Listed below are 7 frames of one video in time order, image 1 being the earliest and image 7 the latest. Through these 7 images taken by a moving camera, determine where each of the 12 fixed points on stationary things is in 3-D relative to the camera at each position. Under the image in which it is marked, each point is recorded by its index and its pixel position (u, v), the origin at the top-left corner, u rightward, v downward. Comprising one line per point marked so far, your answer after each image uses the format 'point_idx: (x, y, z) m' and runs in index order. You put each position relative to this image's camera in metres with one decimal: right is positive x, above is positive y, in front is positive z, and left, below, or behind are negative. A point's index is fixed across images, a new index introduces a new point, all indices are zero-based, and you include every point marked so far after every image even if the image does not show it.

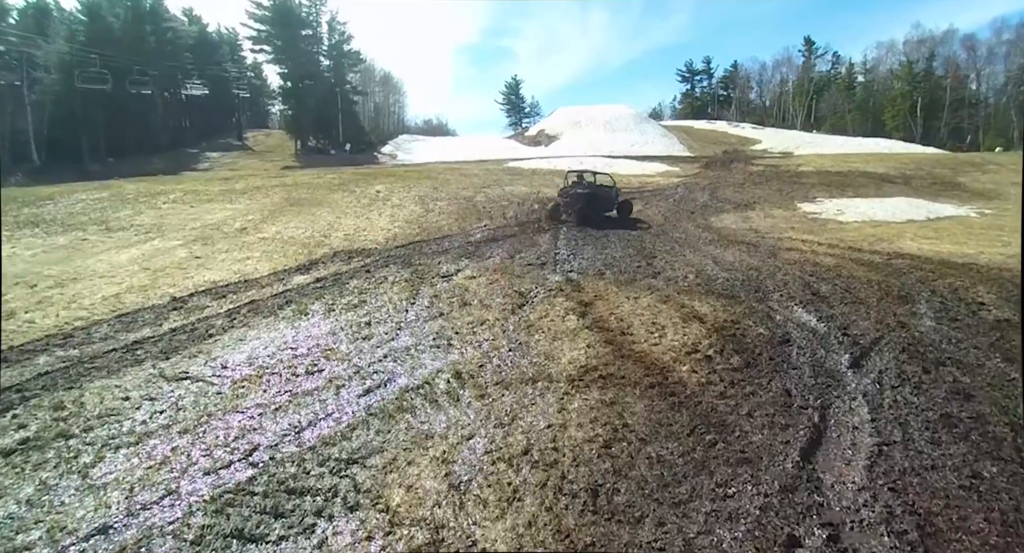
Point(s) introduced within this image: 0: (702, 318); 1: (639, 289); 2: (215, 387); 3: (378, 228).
0: (+2.0, -0.5, +4.7) m
1: (+1.6, -0.2, +5.8) m
2: (-2.9, -1.1, +4.5) m
3: (-3.2, +1.3, +11.4) m
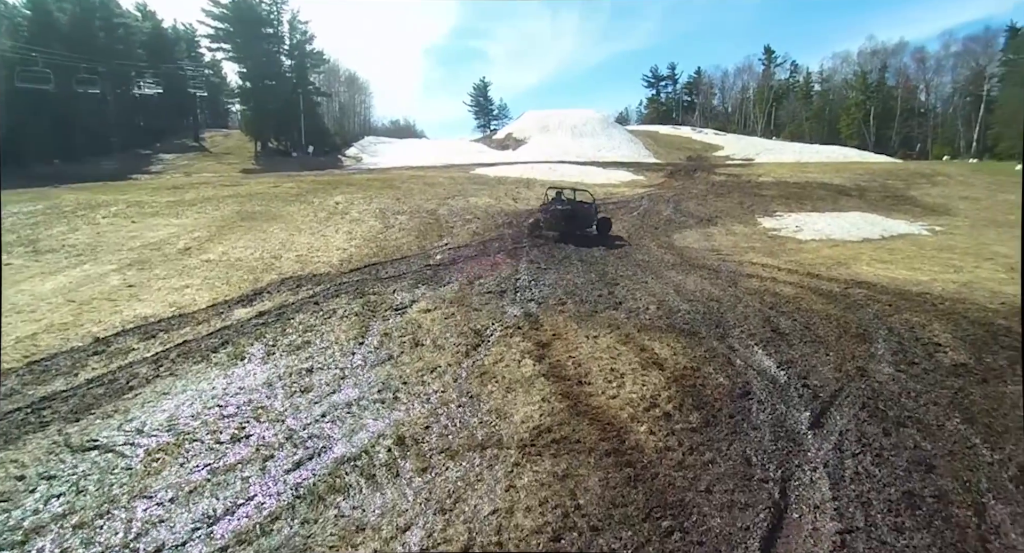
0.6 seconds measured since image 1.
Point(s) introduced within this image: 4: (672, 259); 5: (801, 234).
0: (+1.5, -0.9, +4.5) m
1: (+1.1, -0.6, +5.6) m
2: (-3.4, -1.6, +4.0) m
3: (-4.1, +0.8, +10.9) m
4: (+3.1, +0.3, +8.6) m
5: (+7.4, +1.0, +11.6) m
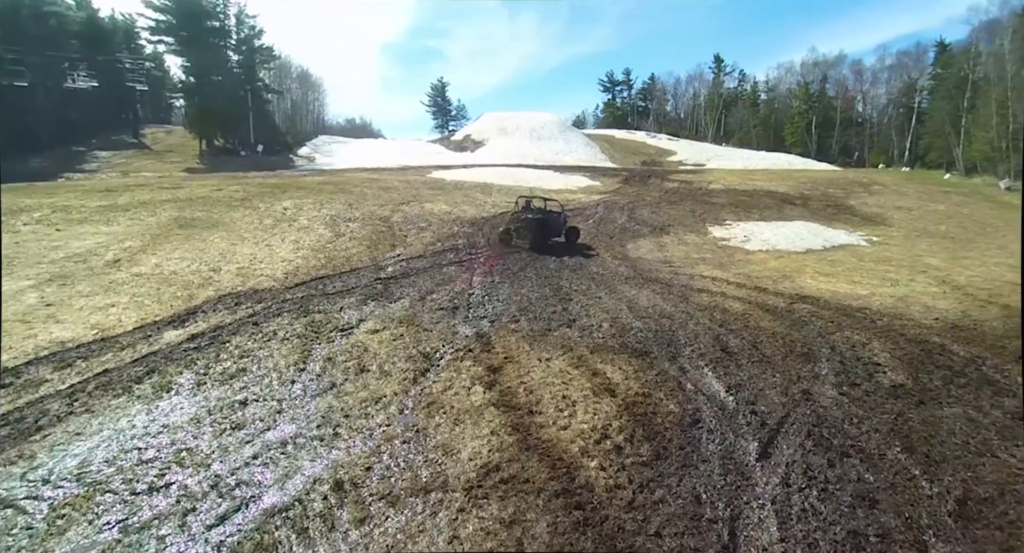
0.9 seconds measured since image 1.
0: (+1.0, -1.1, +4.4) m
1: (+0.5, -0.9, +5.5) m
2: (-3.8, -1.9, +3.5) m
3: (-5.2, +0.5, +10.3) m
4: (+2.2, 0.0, +8.6) m
5: (+6.3, +0.8, +11.9) m
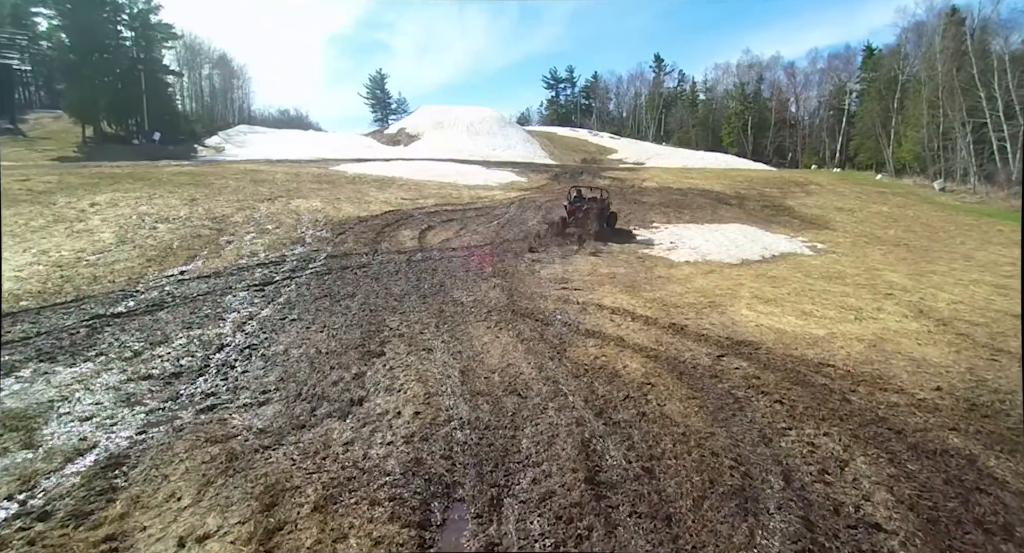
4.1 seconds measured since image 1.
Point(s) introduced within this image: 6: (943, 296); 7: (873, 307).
0: (-0.9, -1.6, +1.7) m
1: (-1.6, -1.3, +2.7) m
2: (-5.6, -2.4, +0.3) m
3: (-7.7, +0.1, +6.9) m
4: (-0.2, -0.3, +6.0) m
5: (+3.5, +0.5, +9.7) m
6: (+6.4, -0.3, +6.6) m
7: (+4.9, -0.4, +6.1) m
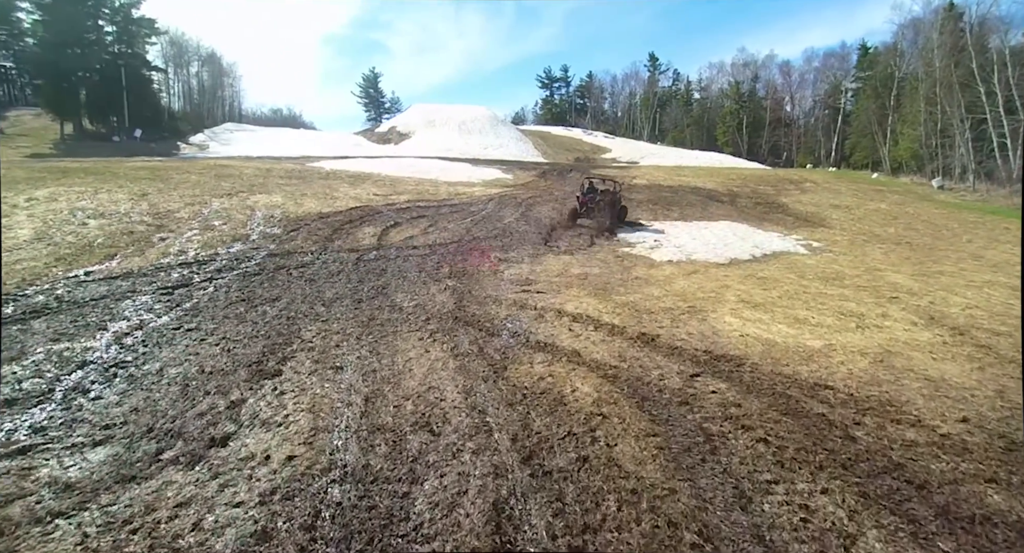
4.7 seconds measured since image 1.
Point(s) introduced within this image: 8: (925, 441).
0: (-1.5, -1.6, +0.8) m
1: (-2.2, -1.3, +1.8) m
2: (-6.2, -2.4, -0.6) m
3: (-8.3, 0.0, +6.0) m
4: (-0.8, -0.4, +5.1) m
5: (+2.9, +0.5, +8.9) m
6: (+5.8, -0.3, +5.8) m
7: (+4.3, -0.4, +5.3) m
8: (+2.7, -1.1, +2.9) m
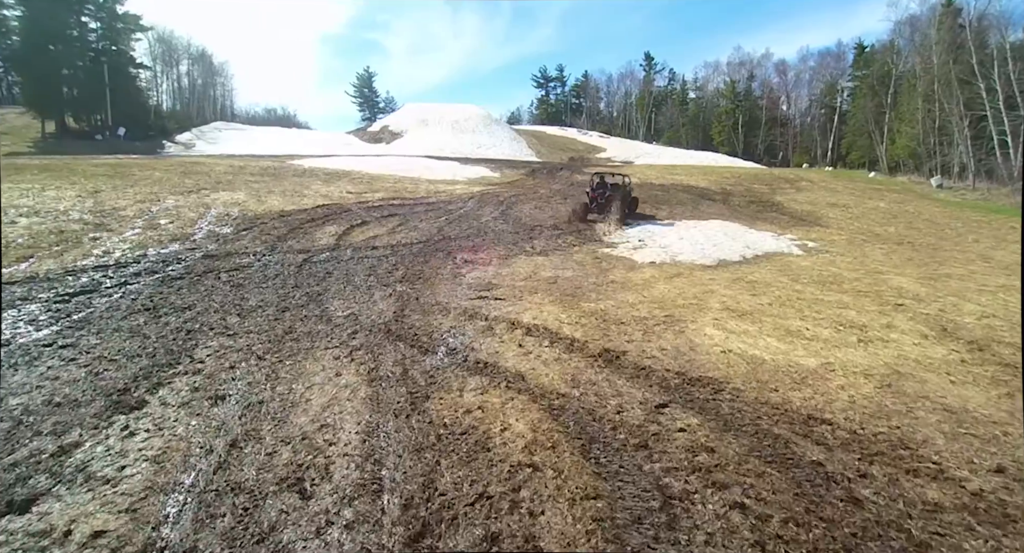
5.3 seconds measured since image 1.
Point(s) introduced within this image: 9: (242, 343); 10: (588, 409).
0: (-2.0, -1.6, +0.1) m
1: (-2.7, -1.3, +1.1) m
2: (-6.7, -2.4, -1.4) m
3: (-8.9, 0.0, +5.3) m
4: (-1.3, -0.4, +4.4) m
5: (+2.3, +0.4, +8.2) m
6: (+5.3, -0.4, +5.2) m
7: (+3.8, -0.5, +4.6) m
8: (+2.2, -1.1, +2.2) m
9: (-2.3, -0.6, +3.8) m
10: (+0.5, -0.9, +2.9) m
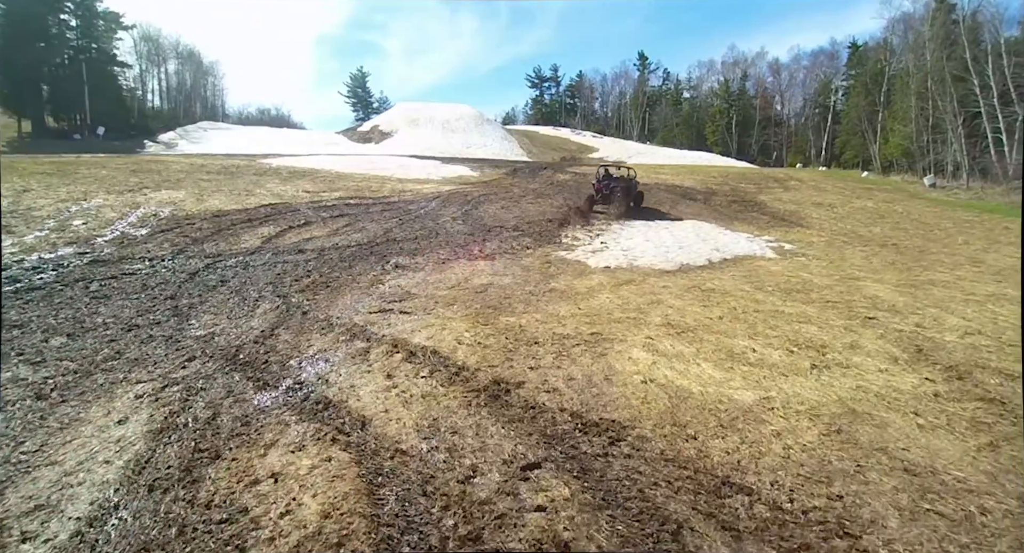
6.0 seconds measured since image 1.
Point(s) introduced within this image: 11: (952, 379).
0: (-2.9, -1.7, -0.7) m
1: (-3.6, -1.4, +0.4) m
2: (-7.6, -2.5, -2.1) m
3: (-9.8, -0.1, +4.5) m
4: (-2.3, -0.5, +3.7) m
5: (+1.4, +0.3, +7.5) m
6: (+4.3, -0.4, +4.4) m
7: (+2.9, -0.6, +3.9) m
8: (+1.2, -1.2, +1.4) m
9: (-3.2, -0.7, +3.1) m
10: (-0.4, -1.0, +2.2) m
11: (+3.2, -0.7, +3.3) m
